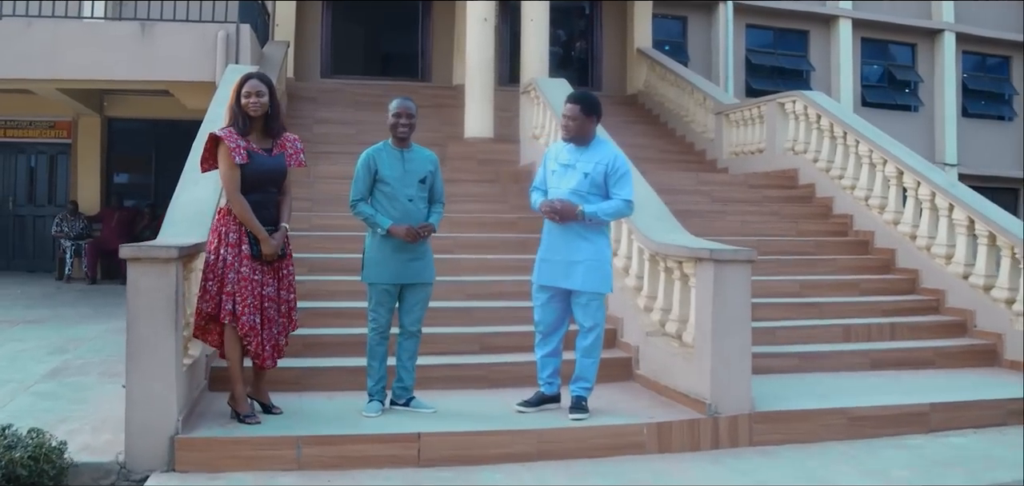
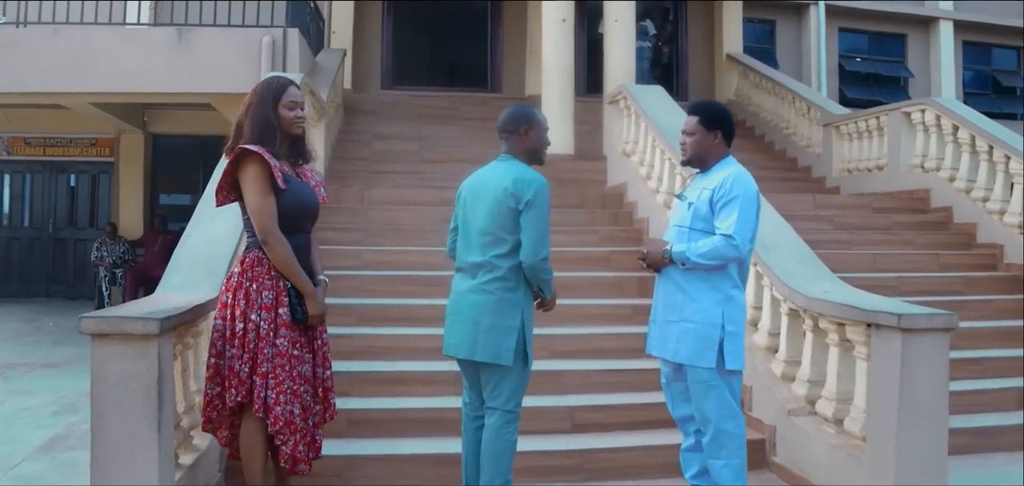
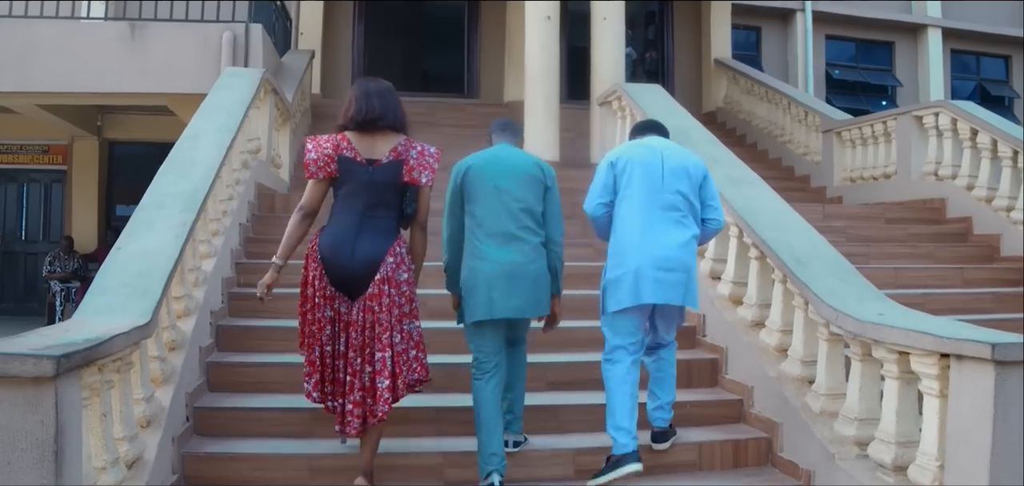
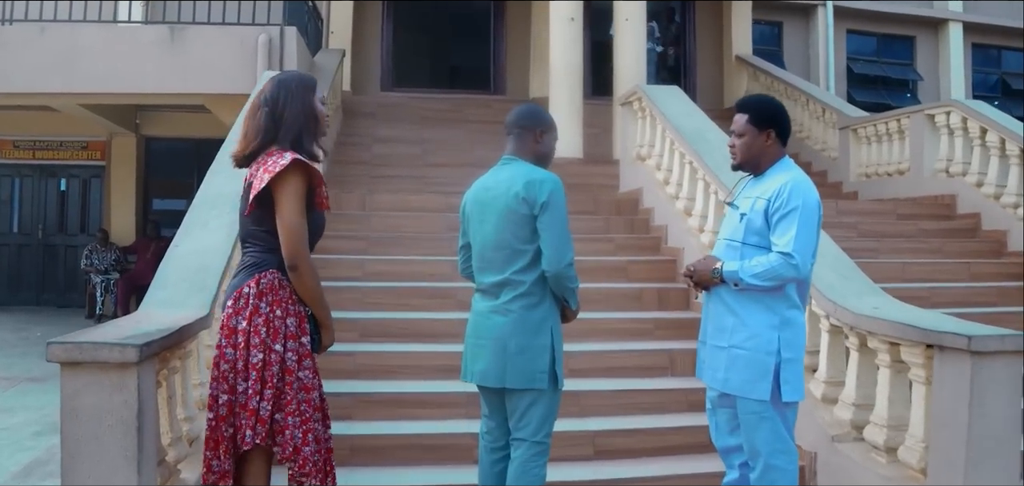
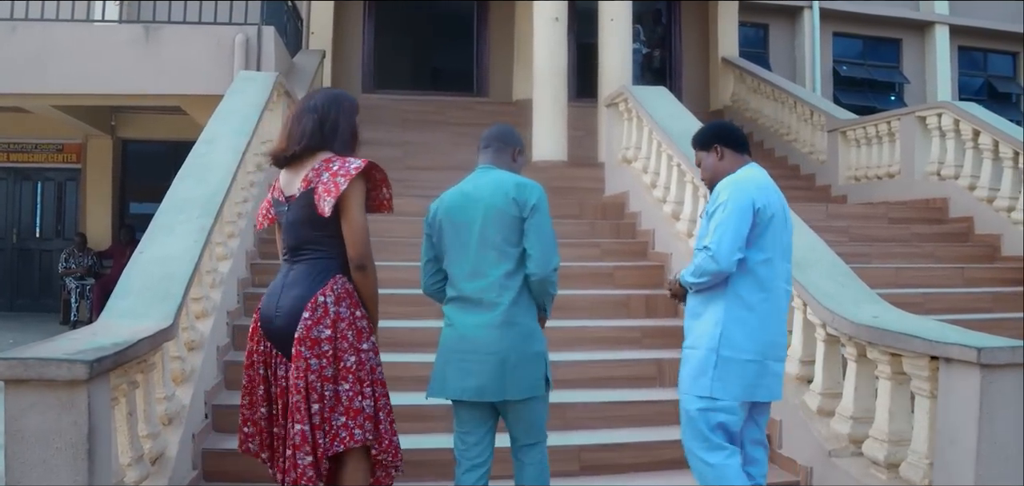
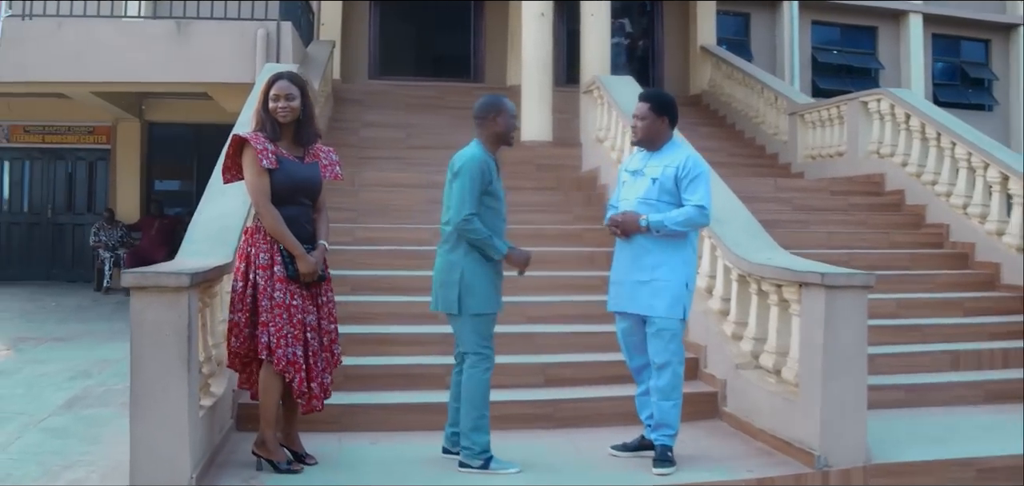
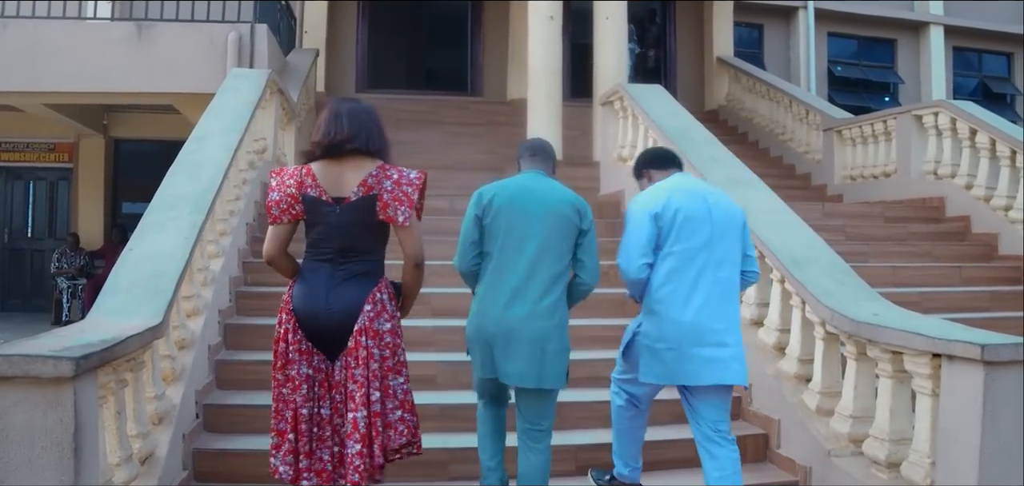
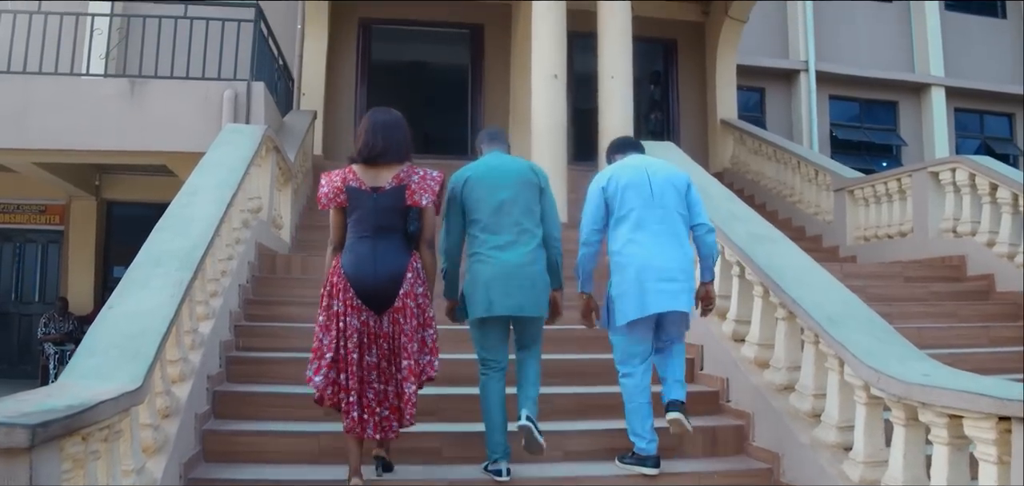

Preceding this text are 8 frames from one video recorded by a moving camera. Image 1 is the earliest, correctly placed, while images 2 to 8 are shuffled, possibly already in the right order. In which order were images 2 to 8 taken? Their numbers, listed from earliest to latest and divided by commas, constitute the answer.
6, 2, 4, 5, 7, 3, 8
